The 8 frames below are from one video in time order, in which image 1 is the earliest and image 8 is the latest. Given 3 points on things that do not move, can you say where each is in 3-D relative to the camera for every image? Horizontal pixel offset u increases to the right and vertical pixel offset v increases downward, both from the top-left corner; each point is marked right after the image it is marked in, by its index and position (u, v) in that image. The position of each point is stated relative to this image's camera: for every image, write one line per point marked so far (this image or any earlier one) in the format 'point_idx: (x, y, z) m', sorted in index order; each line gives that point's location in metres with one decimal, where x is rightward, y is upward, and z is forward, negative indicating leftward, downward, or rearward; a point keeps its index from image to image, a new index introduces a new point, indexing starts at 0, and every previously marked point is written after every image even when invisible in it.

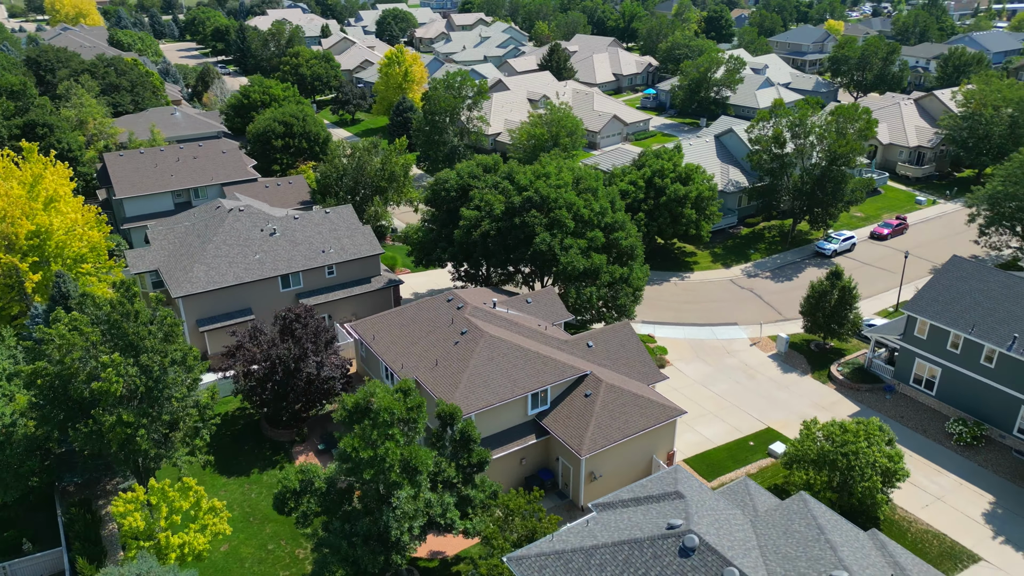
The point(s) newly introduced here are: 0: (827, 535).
0: (+8.1, -6.4, +19.3) m
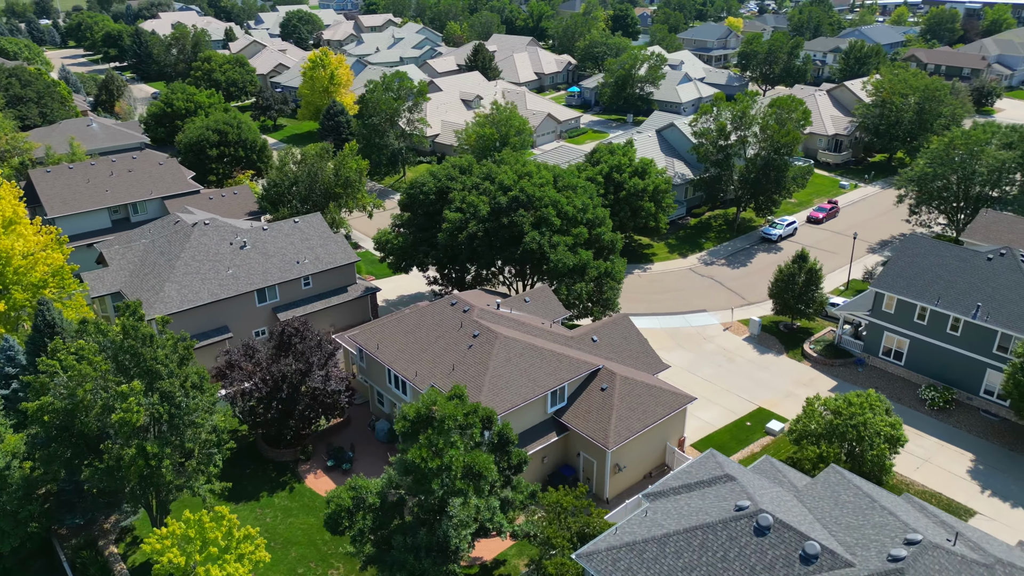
0: (+10.0, -5.8, +20.4) m
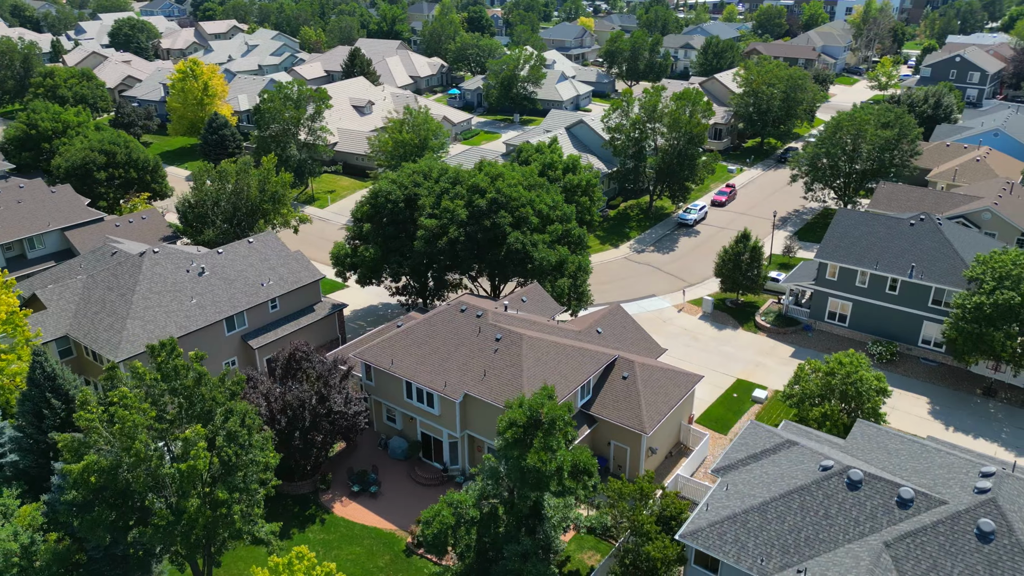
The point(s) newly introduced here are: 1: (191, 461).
0: (+12.6, -4.8, +22.8) m
1: (-8.4, -4.5, +19.7) m
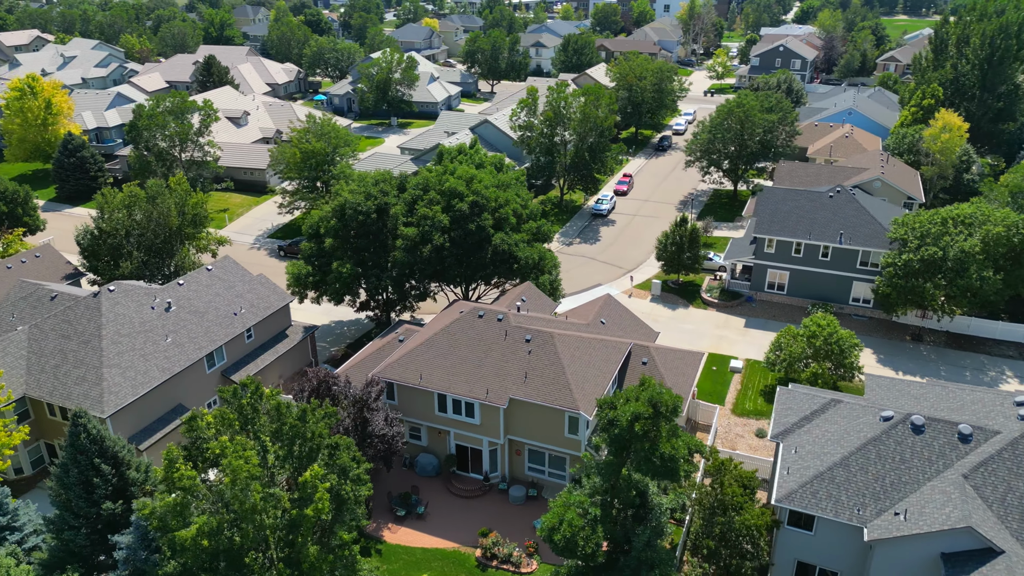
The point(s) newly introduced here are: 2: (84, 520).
0: (+14.9, -3.4, +25.8) m
1: (-4.8, -5.2, +18.1) m
2: (-11.2, -6.1, +19.6) m
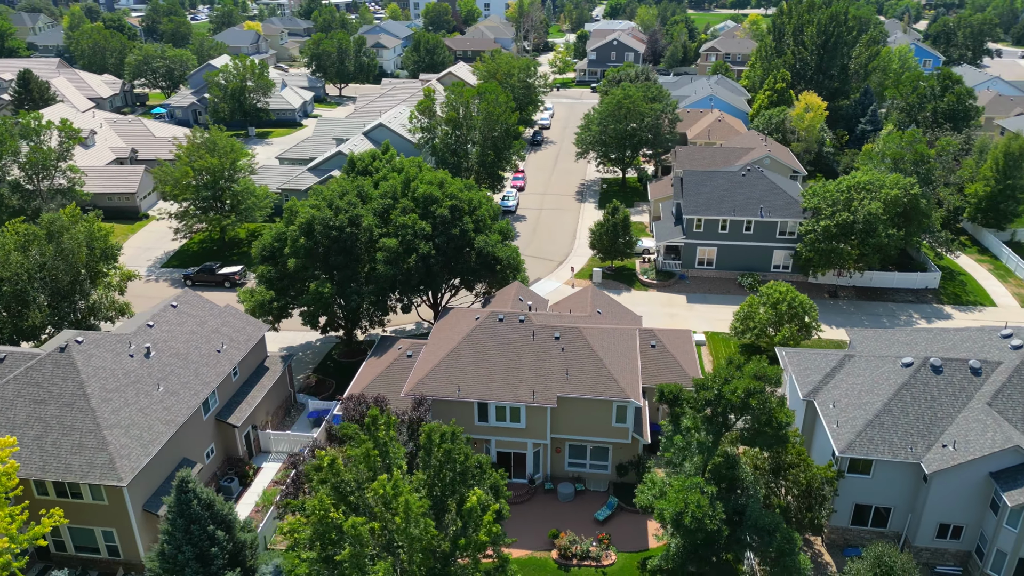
0: (+16.3, -1.7, +29.4) m
1: (-0.7, -5.6, +17.2) m
2: (-7.2, -7.2, +17.2) m
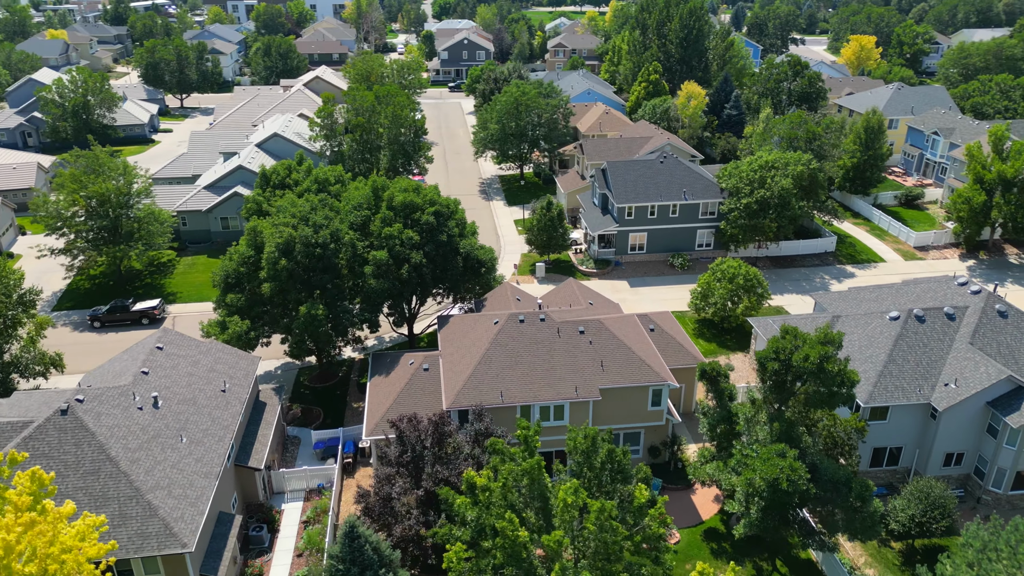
0: (+16.6, 0.0, +33.0) m
1: (+3.3, -5.5, +17.4) m
2: (-2.8, -7.7, +15.9) m
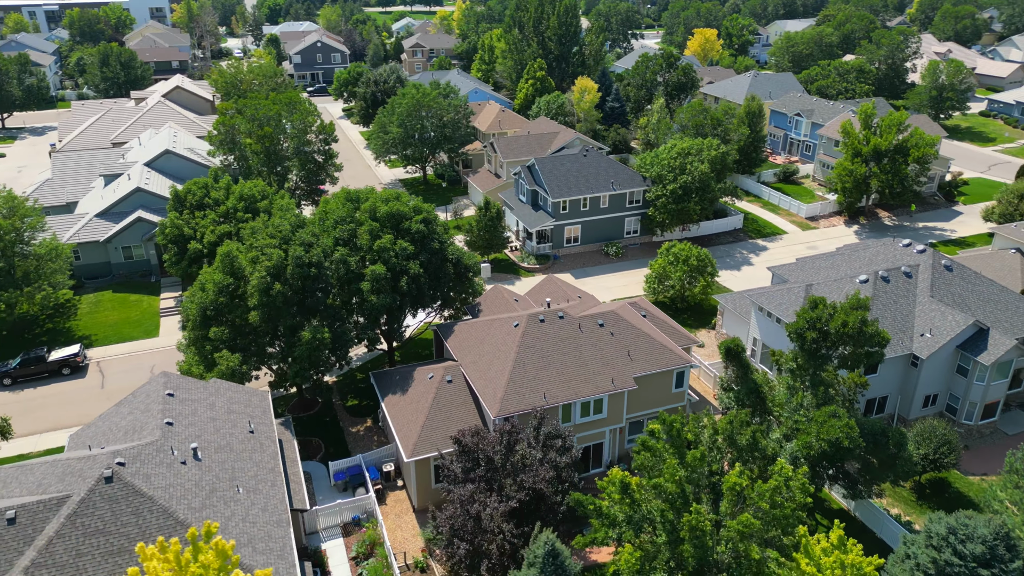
0: (+15.9, +1.6, +36.4) m
1: (+7.0, -5.1, +18.3) m
2: (+1.6, -7.9, +15.6) m
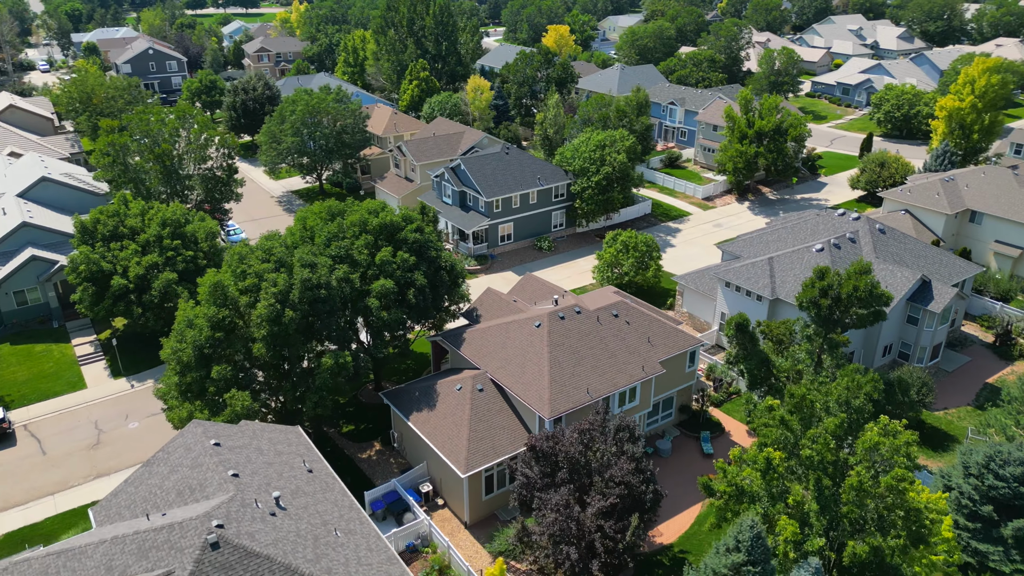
0: (+14.4, +3.1, +39.7) m
1: (+10.4, -4.2, +20.1) m
2: (+6.1, -7.6, +16.3) m
